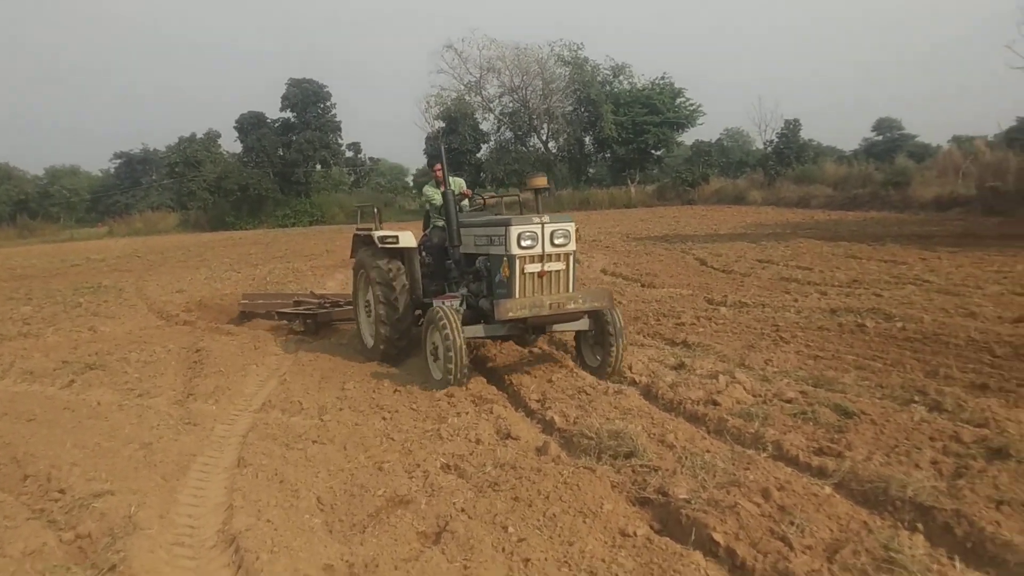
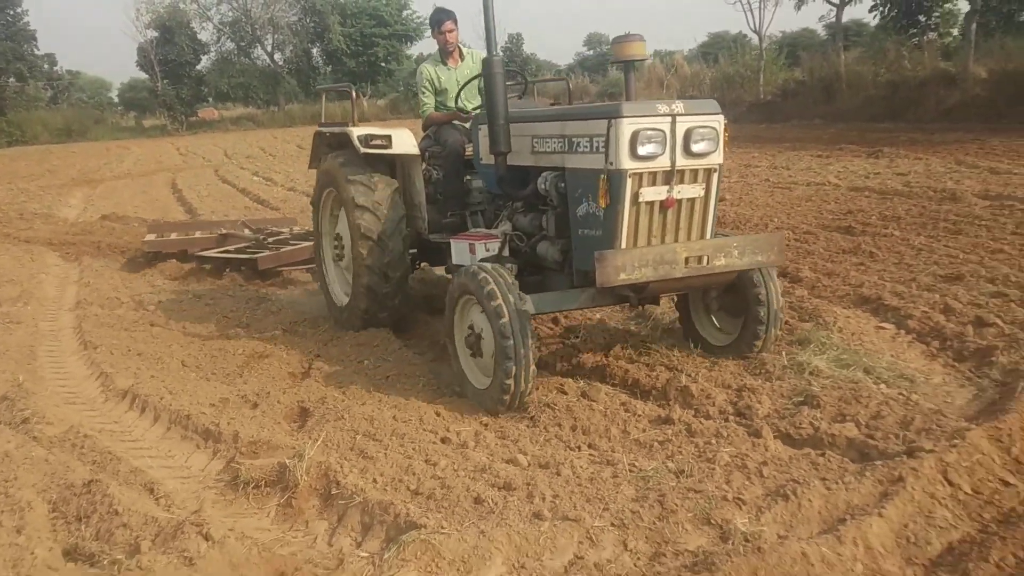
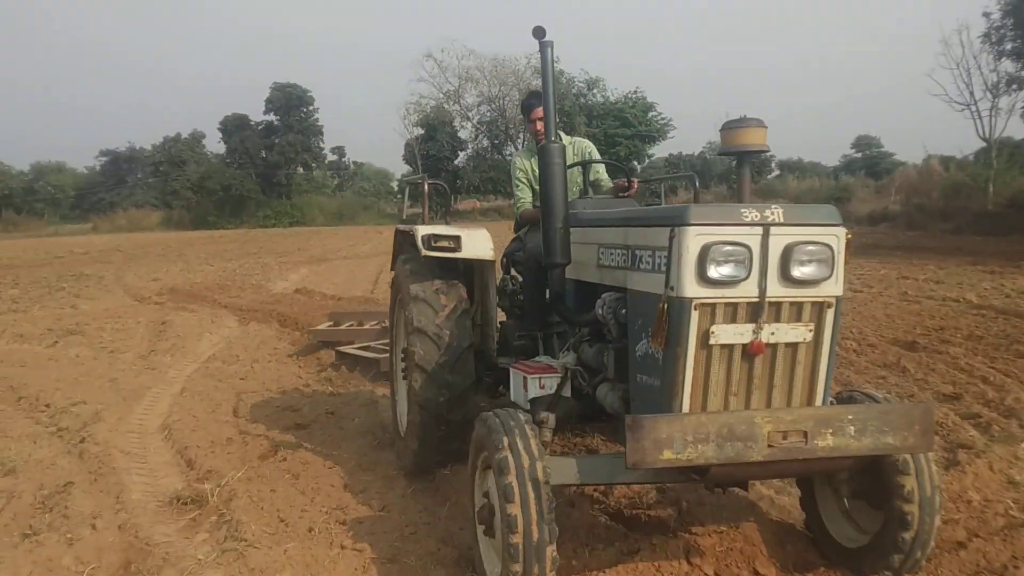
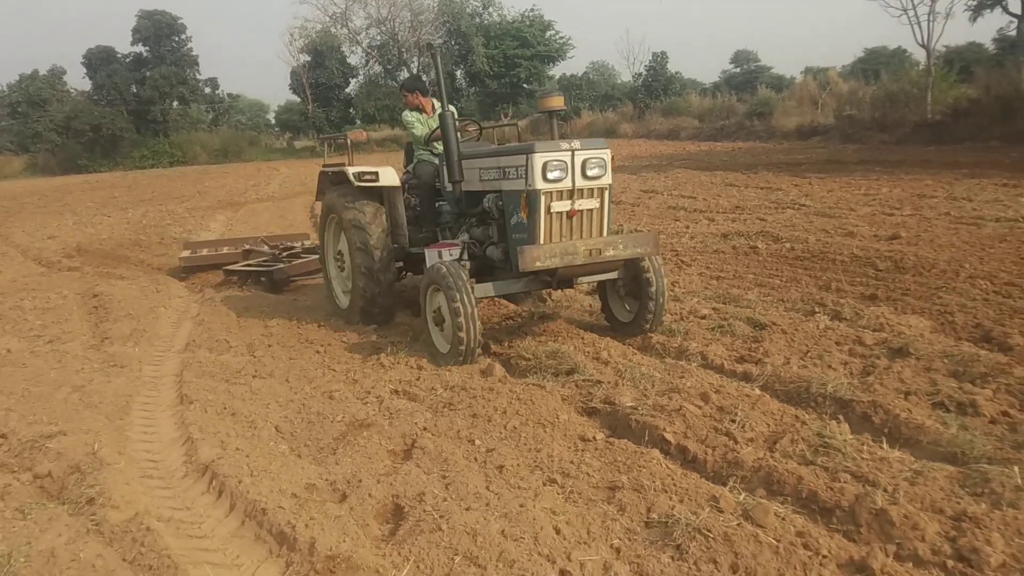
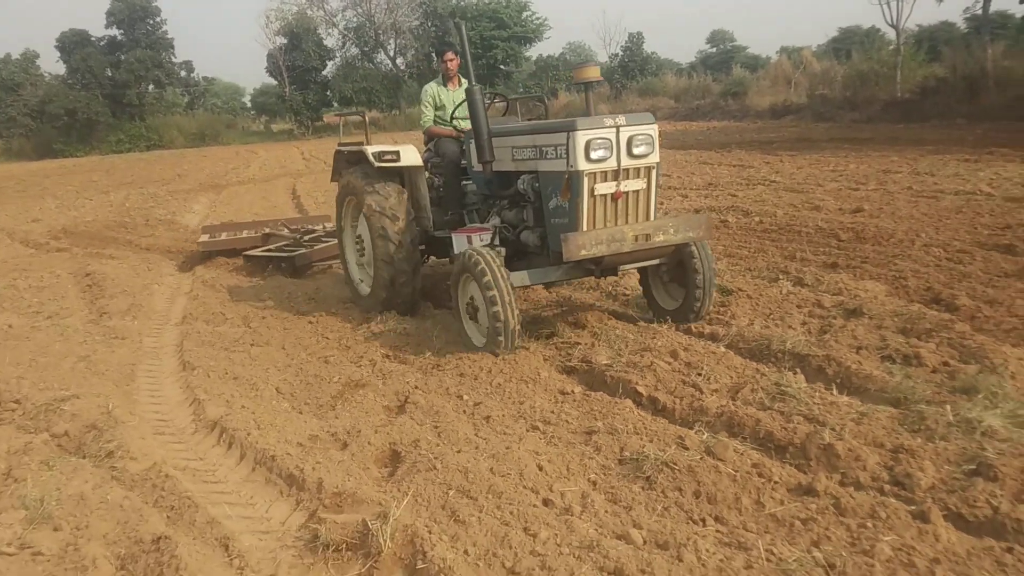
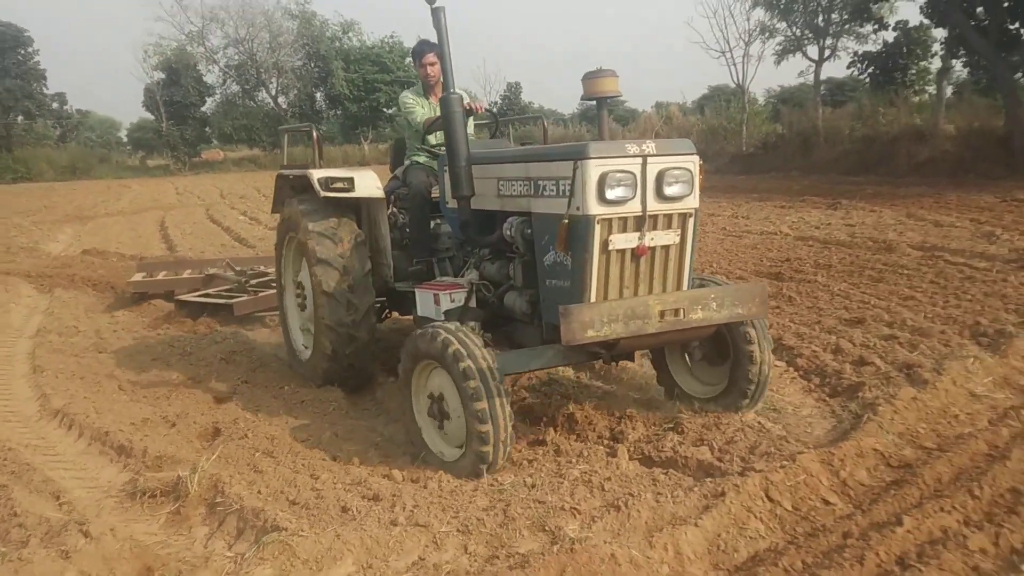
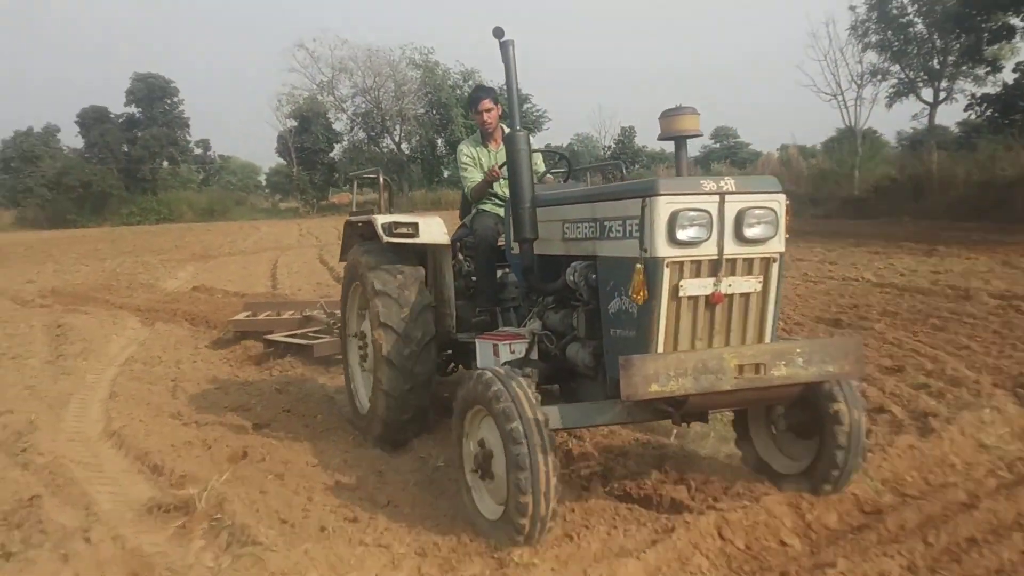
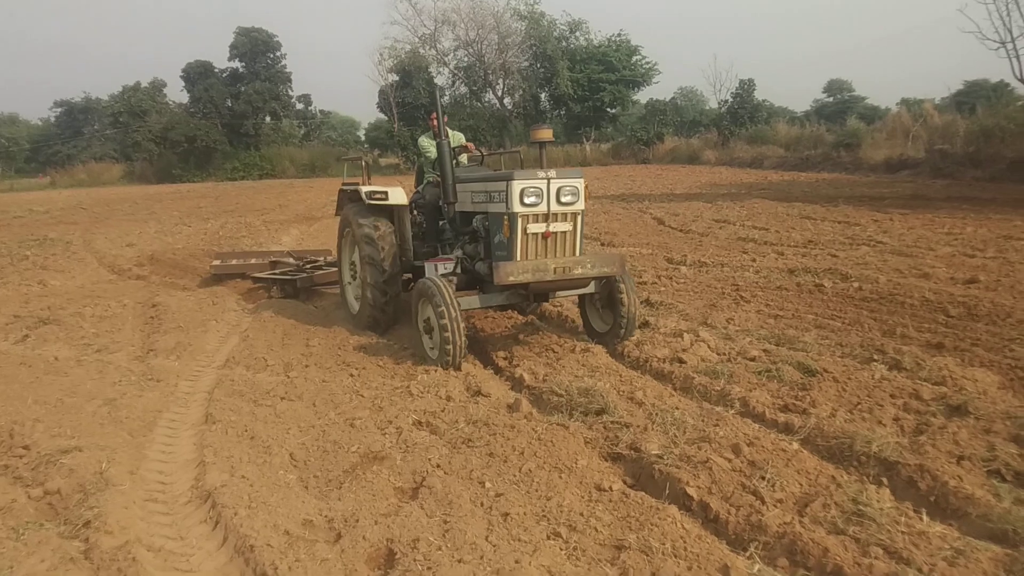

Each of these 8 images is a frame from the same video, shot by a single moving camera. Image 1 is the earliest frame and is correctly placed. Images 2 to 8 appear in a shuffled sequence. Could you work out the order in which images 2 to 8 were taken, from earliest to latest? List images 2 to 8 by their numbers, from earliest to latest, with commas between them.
8, 4, 5, 2, 6, 7, 3
